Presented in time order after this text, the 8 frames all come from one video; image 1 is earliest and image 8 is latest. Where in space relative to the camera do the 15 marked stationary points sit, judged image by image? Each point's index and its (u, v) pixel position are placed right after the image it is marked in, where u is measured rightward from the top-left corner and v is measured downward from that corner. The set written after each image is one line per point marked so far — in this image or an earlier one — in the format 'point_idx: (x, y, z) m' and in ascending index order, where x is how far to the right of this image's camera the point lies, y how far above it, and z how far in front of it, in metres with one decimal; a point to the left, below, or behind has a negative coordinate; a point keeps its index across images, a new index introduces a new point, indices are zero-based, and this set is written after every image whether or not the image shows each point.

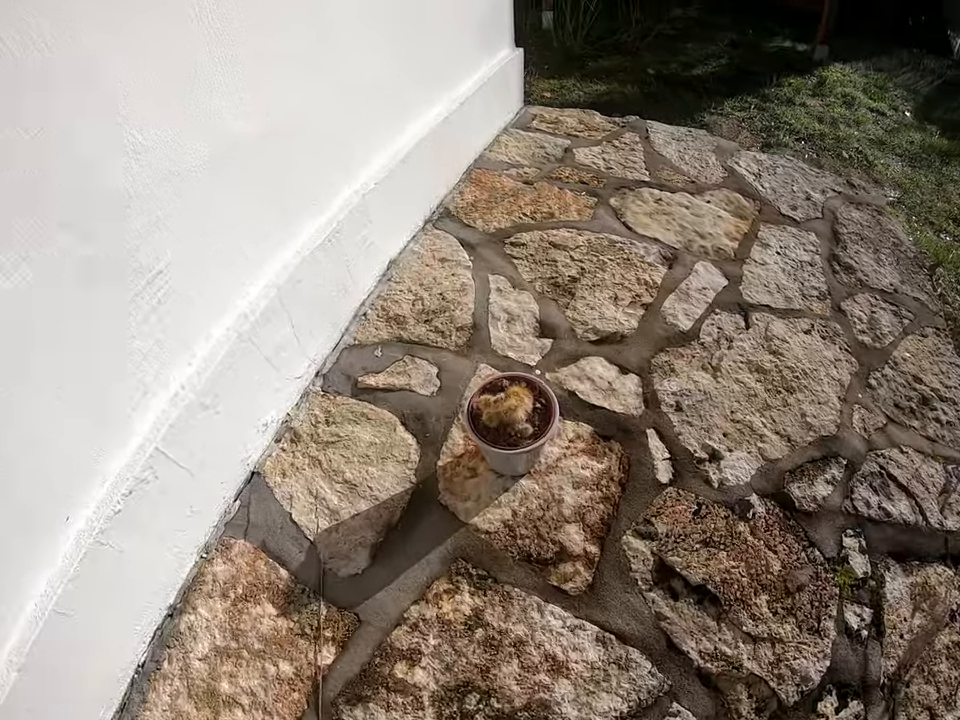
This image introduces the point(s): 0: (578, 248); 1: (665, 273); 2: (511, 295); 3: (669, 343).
0: (+0.5, +0.6, +3.4) m
1: (+0.9, +0.4, +3.3) m
2: (+0.1, +0.3, +3.1) m
3: (+0.8, +0.1, +2.9) m
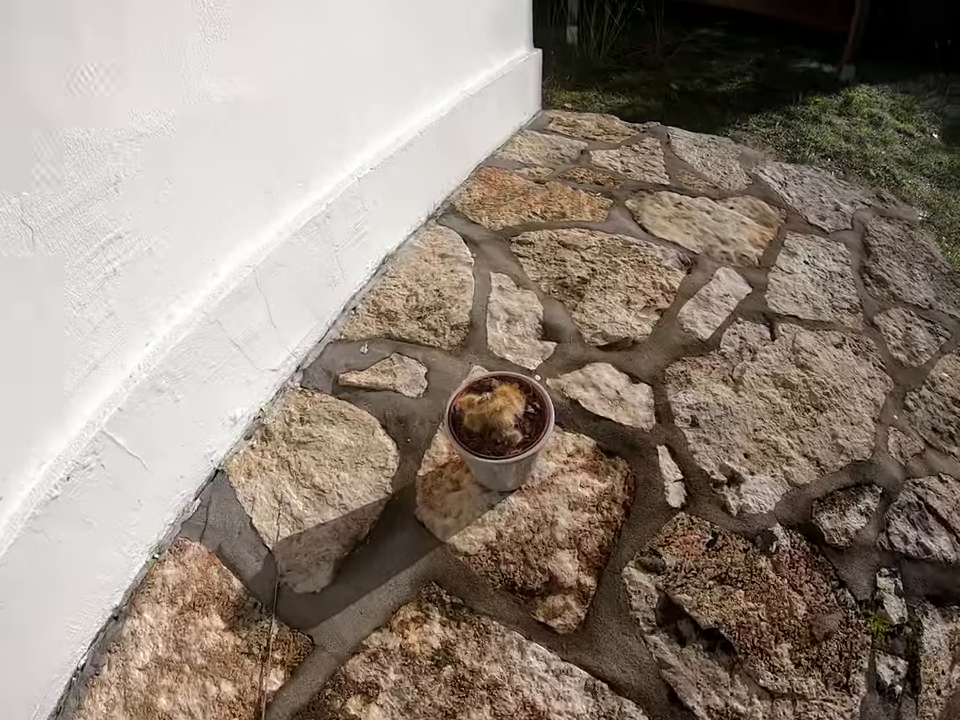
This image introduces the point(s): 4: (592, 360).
0: (+0.5, +0.5, +3.2) m
1: (+0.9, +0.4, +3.0) m
2: (+0.1, +0.3, +2.9) m
3: (+0.8, 0.0, +2.6) m
4: (+0.4, 0.0, +2.6) m
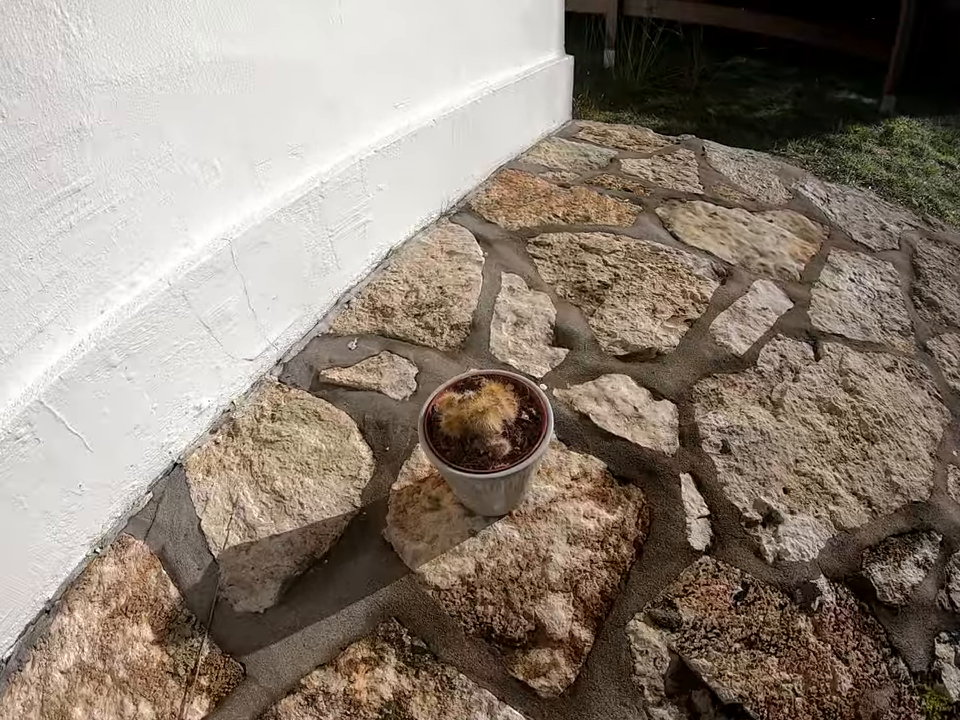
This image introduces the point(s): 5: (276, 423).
0: (+0.5, +0.4, +2.9) m
1: (+0.9, +0.3, +2.7) m
2: (+0.2, +0.2, +2.6) m
3: (+0.8, 0.0, +2.3) m
4: (+0.4, 0.0, +2.2) m
5: (-0.6, -0.2, +2.1) m
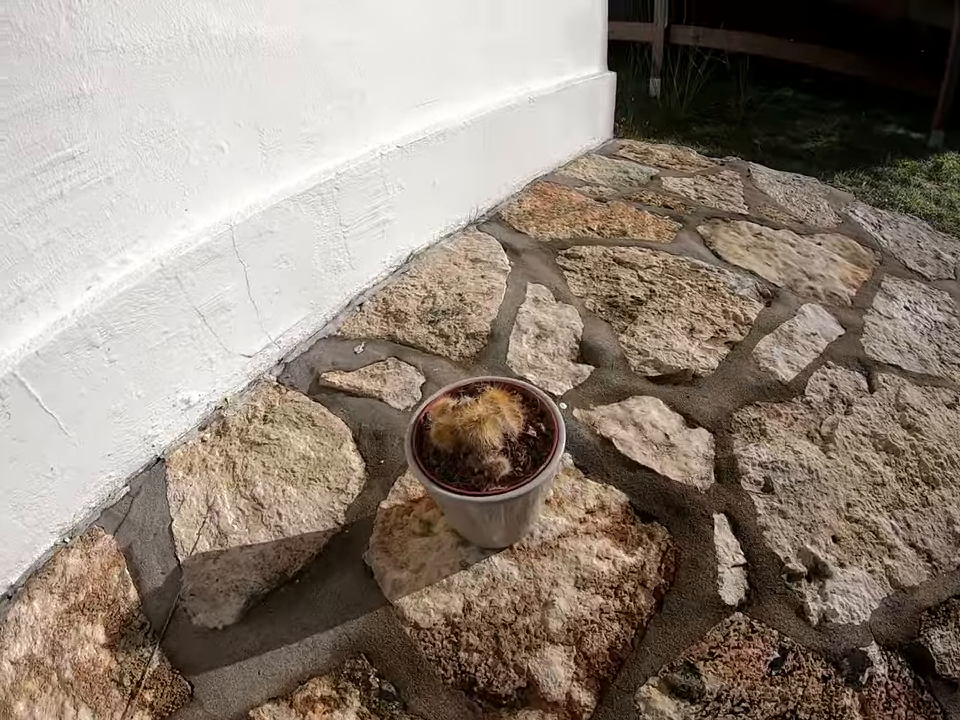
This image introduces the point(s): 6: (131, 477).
0: (+0.6, +0.4, +2.7) m
1: (+1.0, +0.2, +2.4) m
2: (+0.2, +0.2, +2.4) m
3: (+0.8, -0.1, +2.1) m
4: (+0.4, -0.1, +2.0) m
5: (-0.6, -0.2, +2.0) m
6: (-0.9, -0.3, +1.9) m
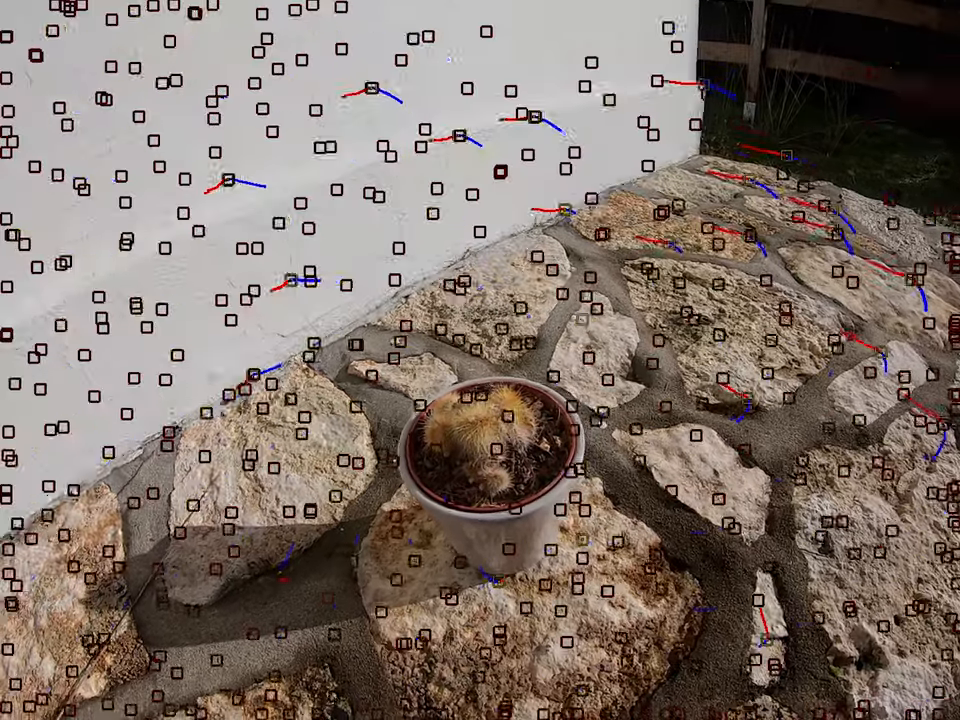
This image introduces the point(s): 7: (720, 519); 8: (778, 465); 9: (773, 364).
0: (+0.8, +0.3, +2.4) m
1: (+1.1, 0.0, +2.2) m
2: (+0.4, +0.1, +2.2) m
3: (+0.9, -0.2, +1.8) m
4: (+0.5, -0.2, +1.8) m
5: (-0.5, -0.1, +1.9) m
6: (-0.9, -0.2, +1.8) m
7: (+0.5, -0.4, +1.6) m
8: (+0.7, -0.3, +1.7) m
9: (+0.8, 0.0, +2.0) m
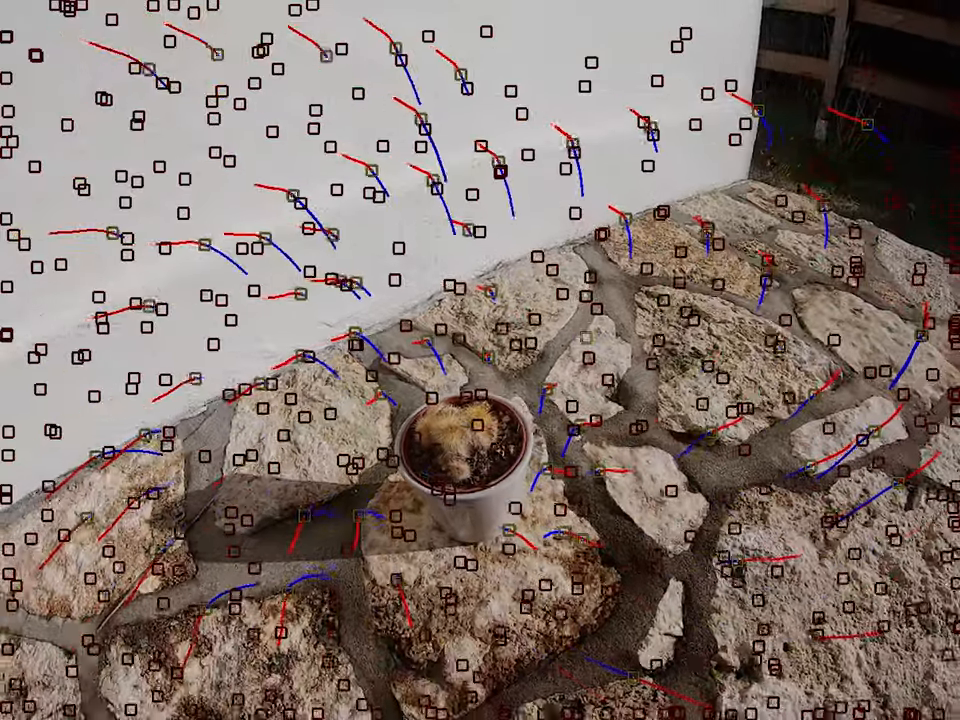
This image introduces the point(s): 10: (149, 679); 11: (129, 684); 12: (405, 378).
0: (+0.9, +0.1, +2.7) m
1: (+1.2, -0.1, +2.4) m
2: (+0.5, +0.1, +2.5) m
3: (+0.9, -0.3, +2.1) m
4: (+0.5, -0.2, +2.1) m
5: (-0.5, -0.1, +2.2) m
6: (-0.9, -0.1, +2.2) m
7: (+0.5, -0.5, +1.9) m
8: (+0.7, -0.4, +2.0) m
9: (+0.9, -0.1, +2.3) m
10: (-0.8, -0.8, +1.8) m
11: (-0.9, -0.8, +1.8) m
12: (-0.2, -0.1, +2.3) m
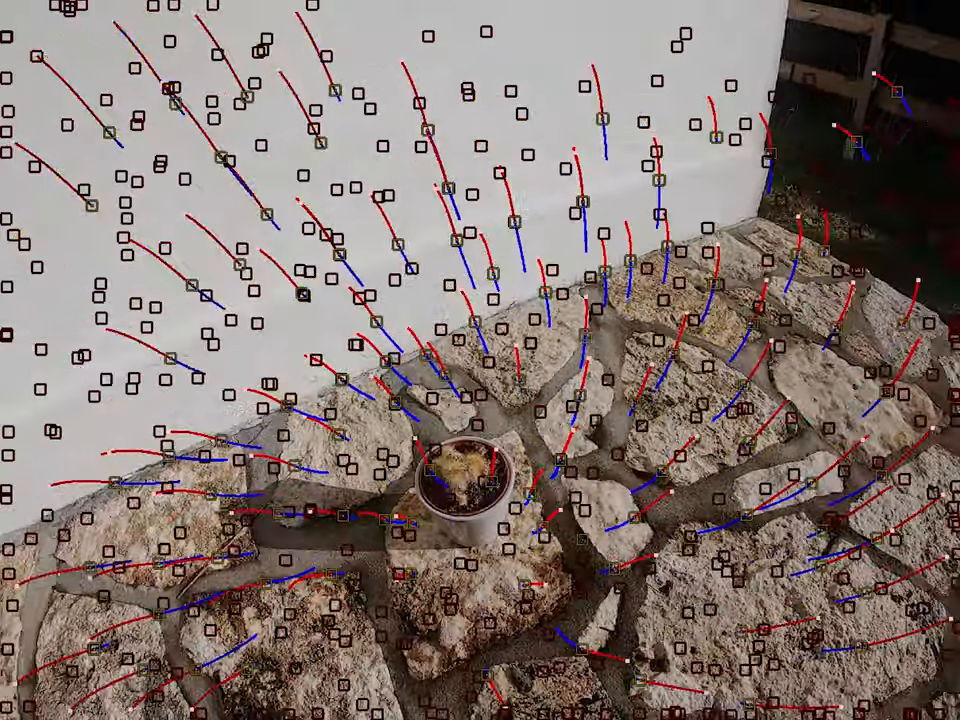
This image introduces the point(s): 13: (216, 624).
0: (+1.0, -0.1, +3.2) m
1: (+1.2, -0.3, +2.9) m
2: (+0.5, -0.1, +3.0) m
3: (+0.9, -0.6, +2.6) m
4: (+0.5, -0.4, +2.6) m
5: (-0.5, -0.2, +2.8) m
6: (-0.8, -0.2, +2.7) m
7: (+0.5, -0.6, +2.4) m
8: (+0.7, -0.6, +2.5) m
9: (+0.9, -0.3, +2.8) m
10: (-0.9, -0.9, +2.4) m
11: (-0.9, -0.9, +2.4) m
12: (-0.2, -0.2, +2.8) m
13: (-0.9, -0.9, +2.3) m
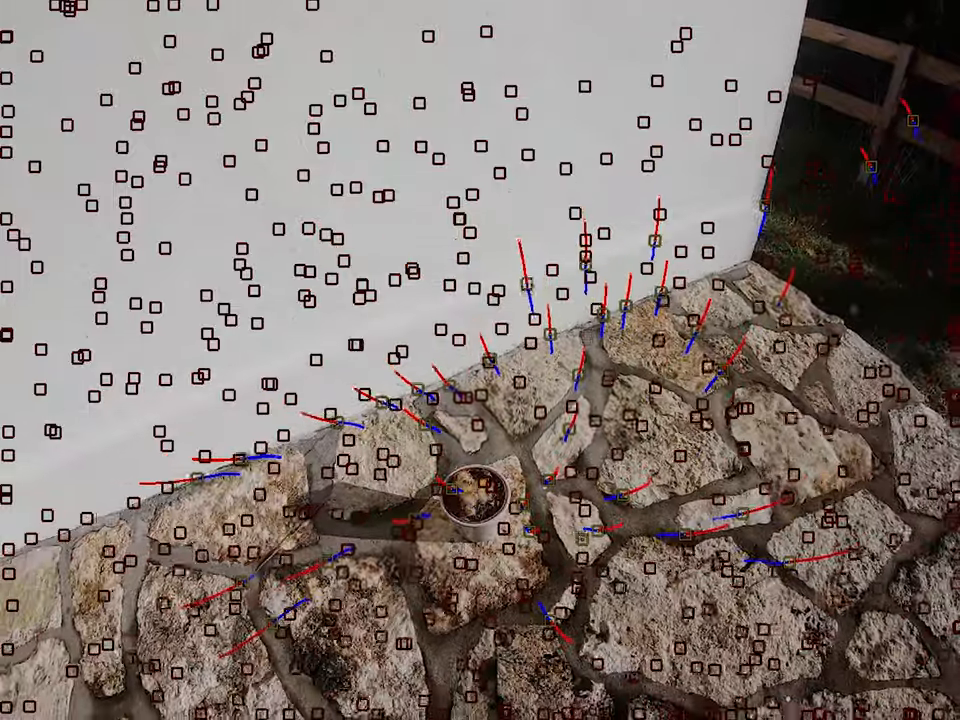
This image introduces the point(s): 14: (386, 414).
0: (+1.0, -0.3, +4.0) m
1: (+1.2, -0.6, +3.7) m
2: (+0.5, -0.3, +3.8) m
3: (+0.9, -0.8, +3.4) m
4: (+0.6, -0.7, +3.4) m
5: (-0.4, -0.3, +3.5) m
6: (-0.8, -0.3, +3.5) m
7: (+0.5, -0.9, +3.2) m
8: (+0.7, -0.8, +3.3) m
9: (+0.9, -0.6, +3.6) m
10: (-0.9, -1.0, +3.2) m
11: (-0.9, -1.0, +3.2) m
12: (-0.2, -0.4, +3.6) m
13: (-0.9, -1.0, +3.1) m
14: (-0.5, -0.3, +3.6) m
